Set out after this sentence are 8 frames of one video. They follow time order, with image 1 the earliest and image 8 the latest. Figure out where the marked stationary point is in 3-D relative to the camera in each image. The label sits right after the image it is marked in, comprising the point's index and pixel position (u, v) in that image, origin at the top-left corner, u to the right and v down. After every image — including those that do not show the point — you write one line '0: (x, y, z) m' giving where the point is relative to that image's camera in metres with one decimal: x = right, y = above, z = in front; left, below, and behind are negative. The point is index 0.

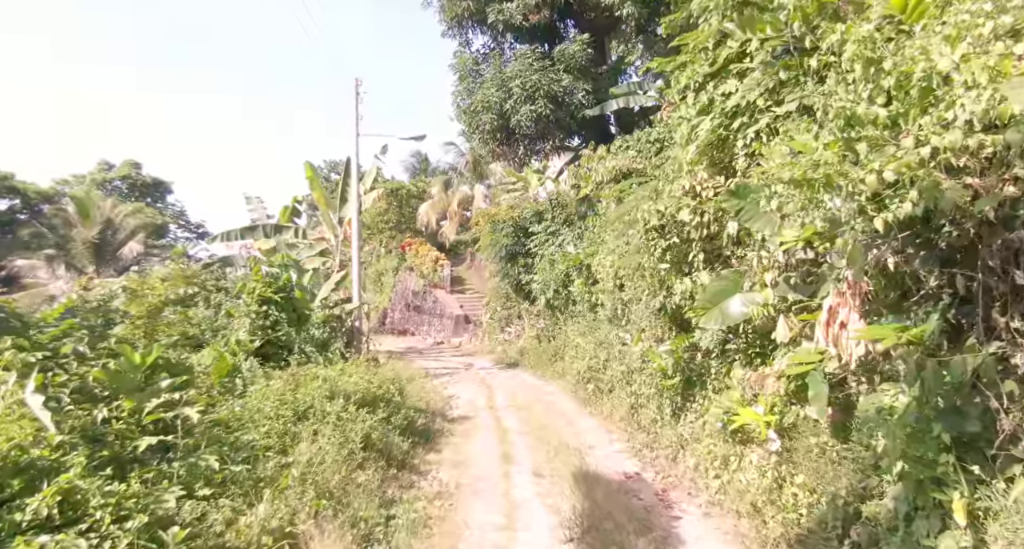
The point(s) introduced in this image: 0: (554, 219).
0: (+1.0, +1.3, +15.8) m
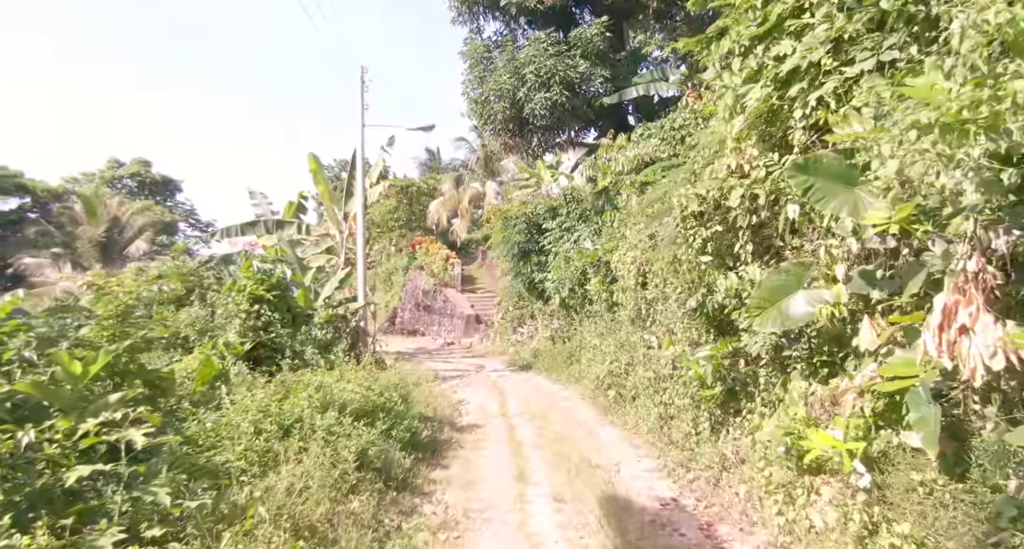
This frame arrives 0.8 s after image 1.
0: (+1.3, +1.4, +15.1) m
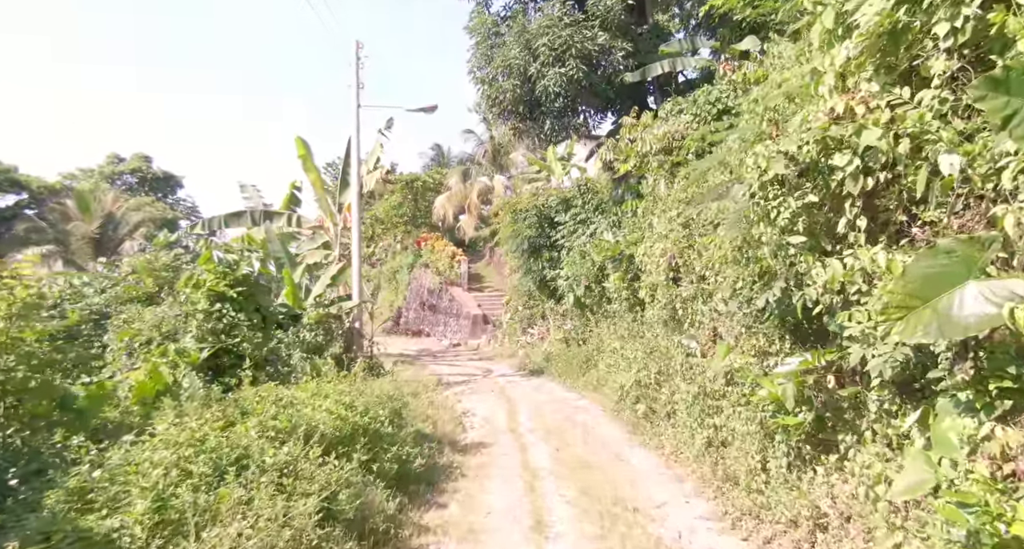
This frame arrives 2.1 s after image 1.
0: (+1.6, +1.4, +13.9) m
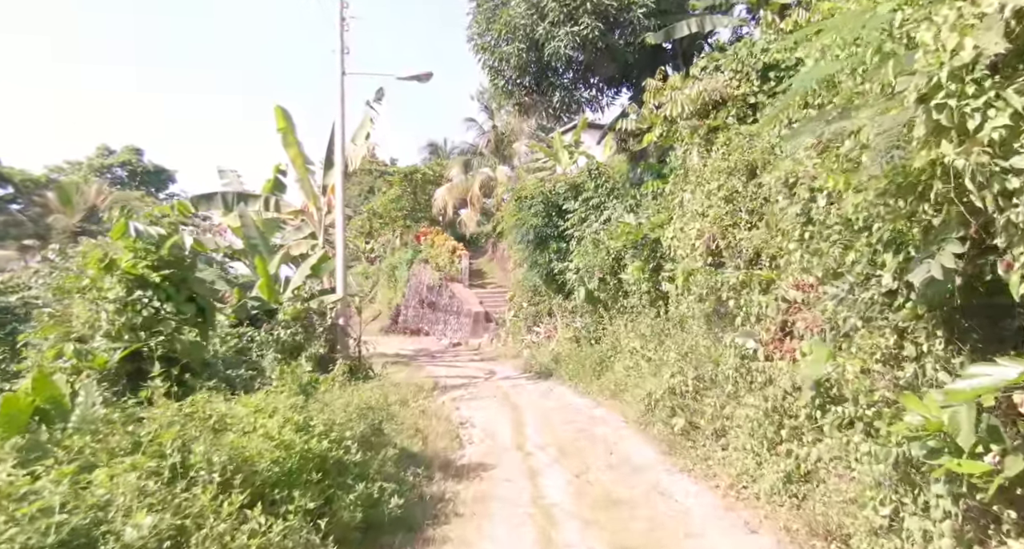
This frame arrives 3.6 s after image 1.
0: (+1.6, +1.6, +12.5) m
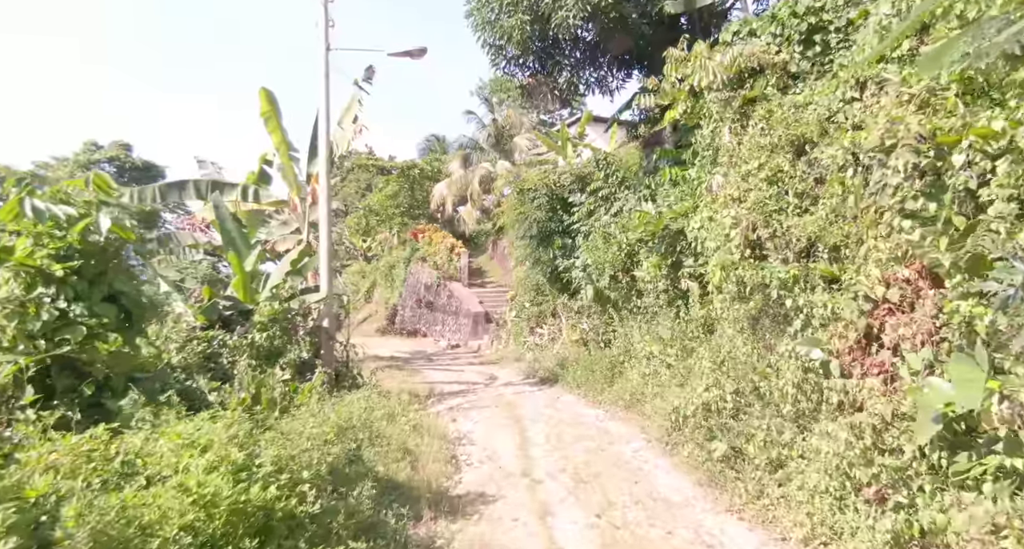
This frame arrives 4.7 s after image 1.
0: (+1.7, +1.6, +11.5) m
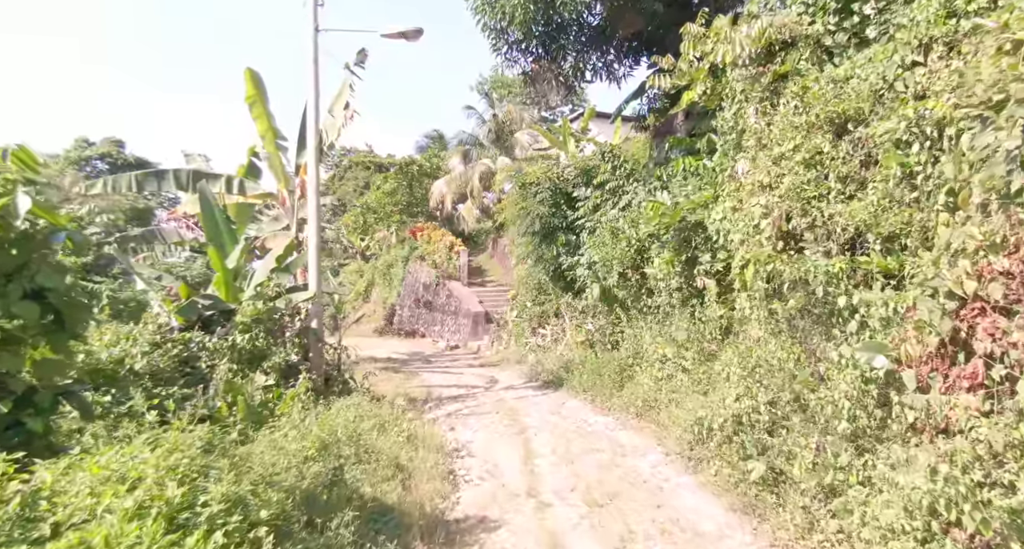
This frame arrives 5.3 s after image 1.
0: (+1.7, +1.7, +10.9) m
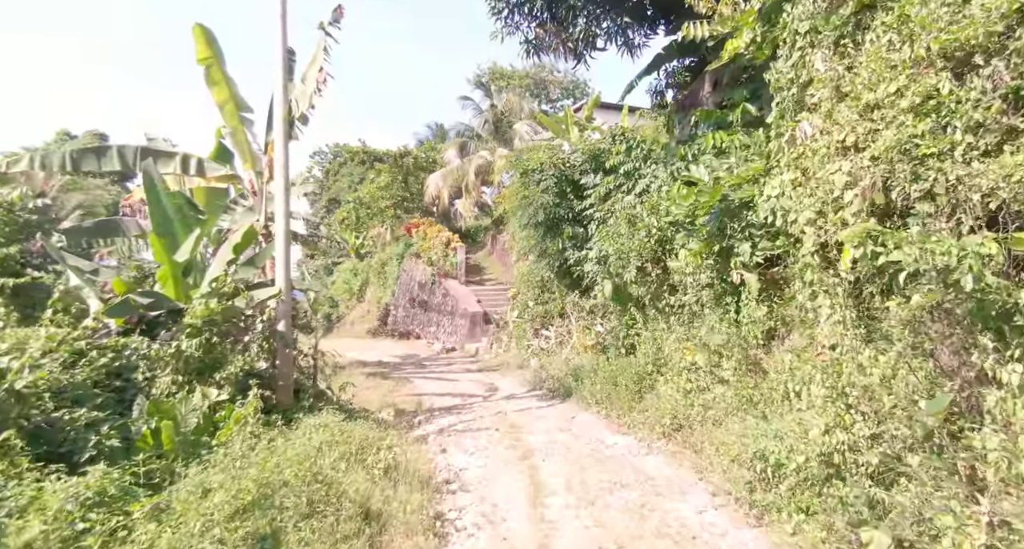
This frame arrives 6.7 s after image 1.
0: (+1.7, +1.8, +9.6) m
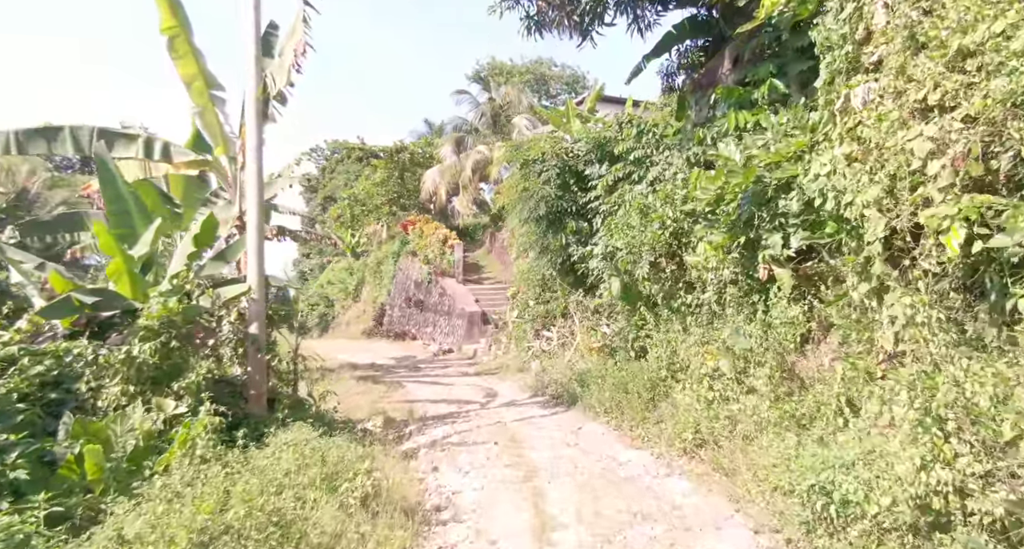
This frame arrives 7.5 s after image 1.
0: (+1.7, +1.8, +8.8) m
